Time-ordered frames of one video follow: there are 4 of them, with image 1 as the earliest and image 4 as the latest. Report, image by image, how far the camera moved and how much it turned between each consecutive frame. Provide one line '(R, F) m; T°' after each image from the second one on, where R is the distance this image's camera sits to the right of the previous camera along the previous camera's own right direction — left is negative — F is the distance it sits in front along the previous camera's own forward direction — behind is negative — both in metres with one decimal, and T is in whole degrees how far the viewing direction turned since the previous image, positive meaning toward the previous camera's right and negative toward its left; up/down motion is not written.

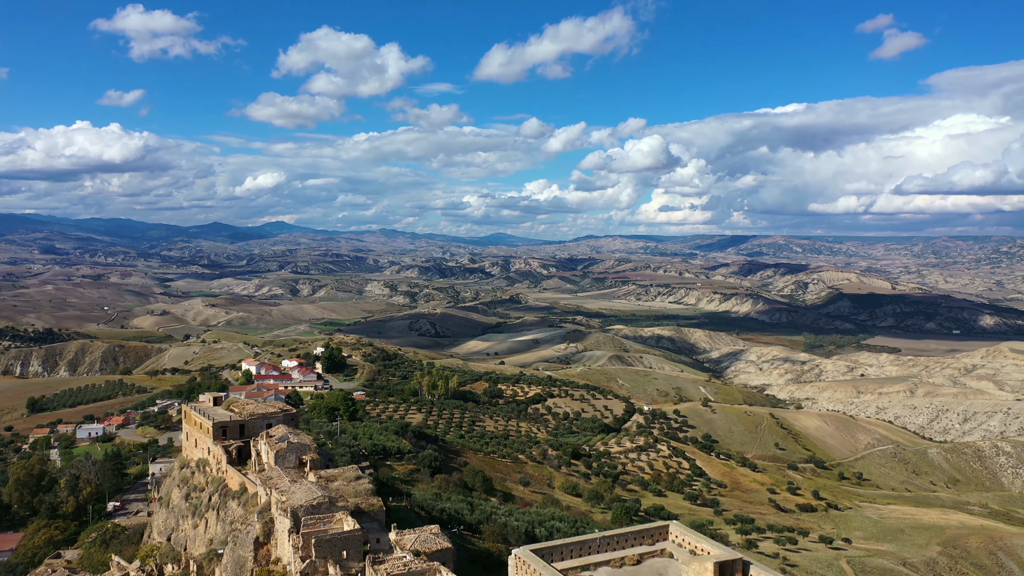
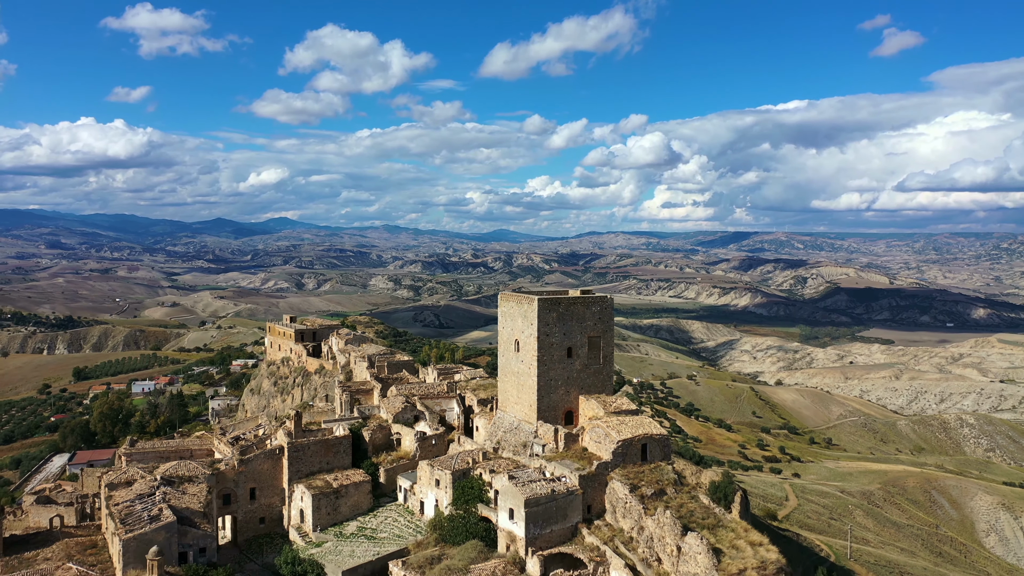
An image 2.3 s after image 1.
(-16.7, -11.5) m; 0°
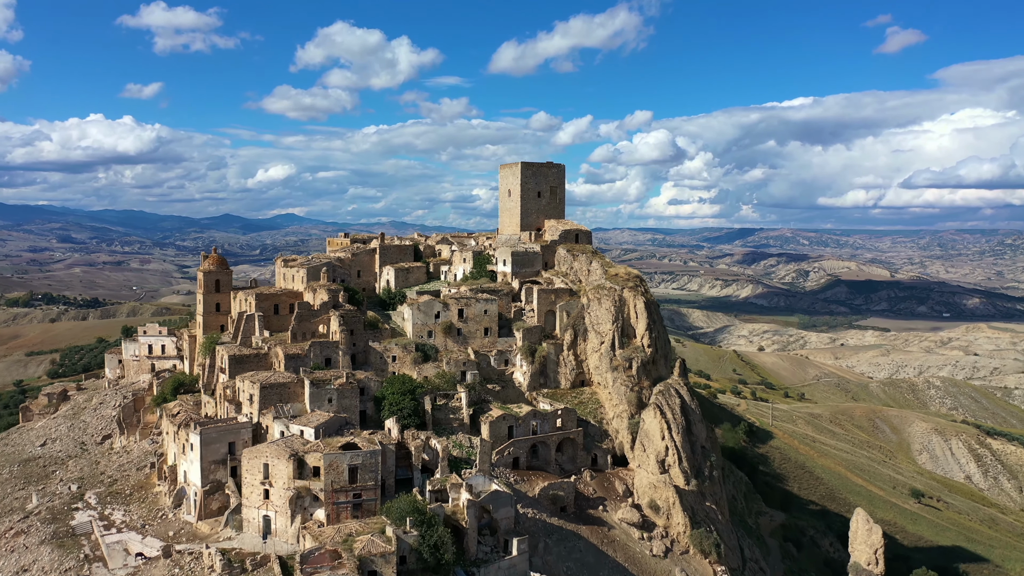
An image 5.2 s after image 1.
(+0.6, -13.1) m; -1°
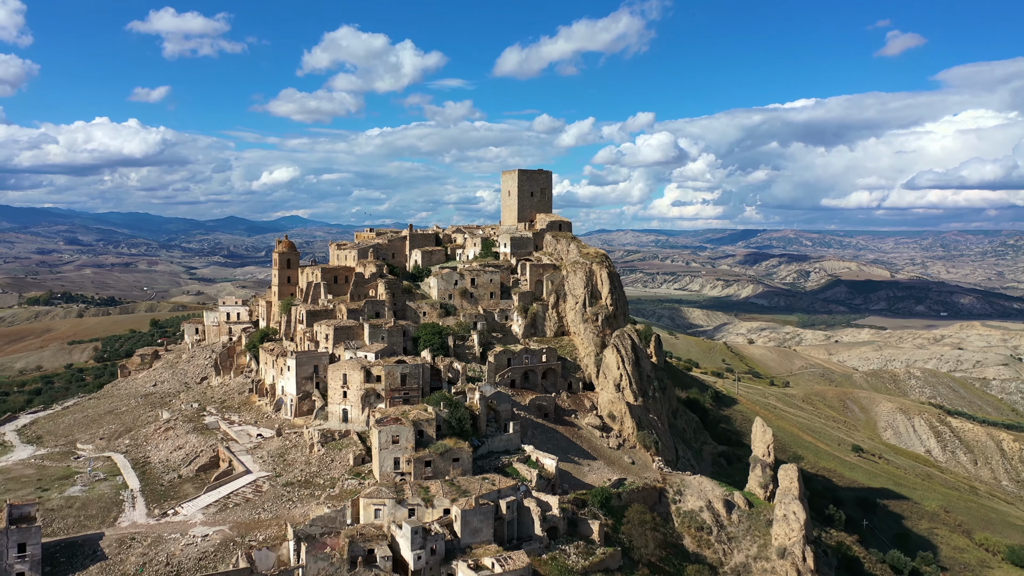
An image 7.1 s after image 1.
(+0.3, -9.1) m; 0°
